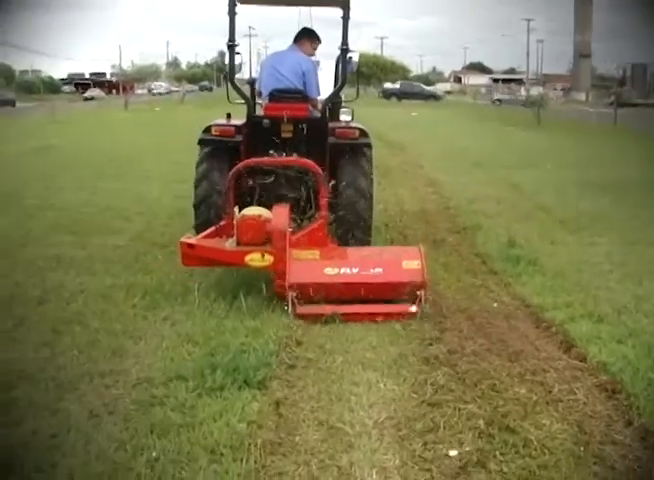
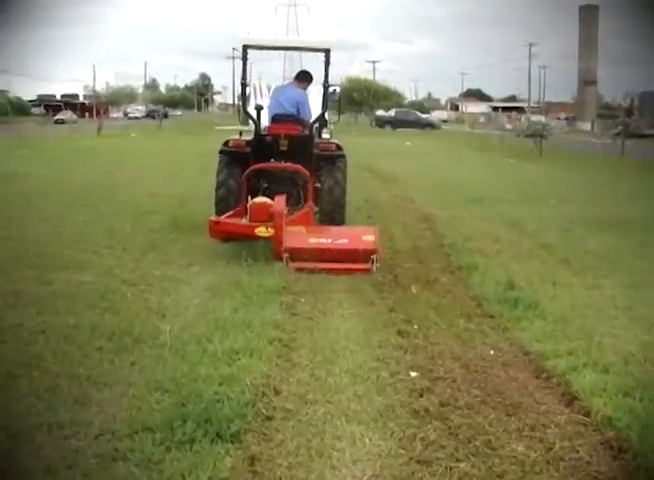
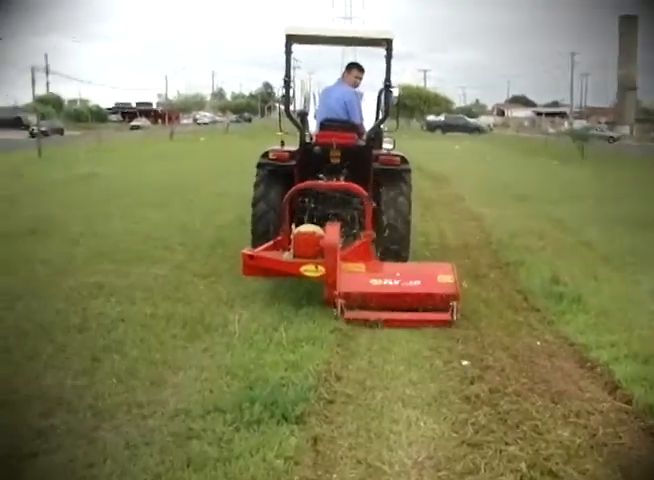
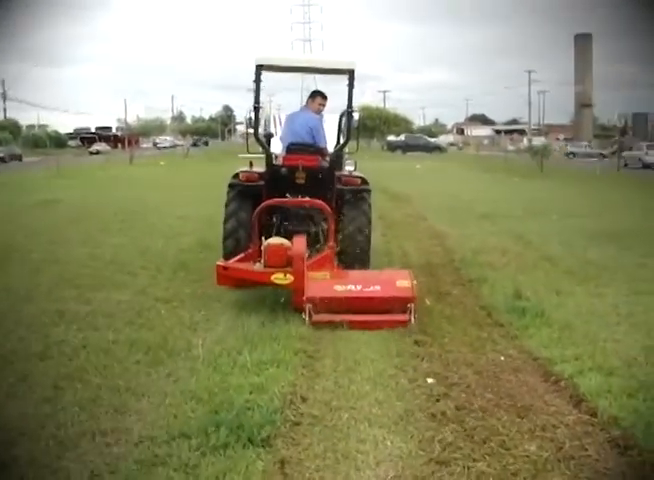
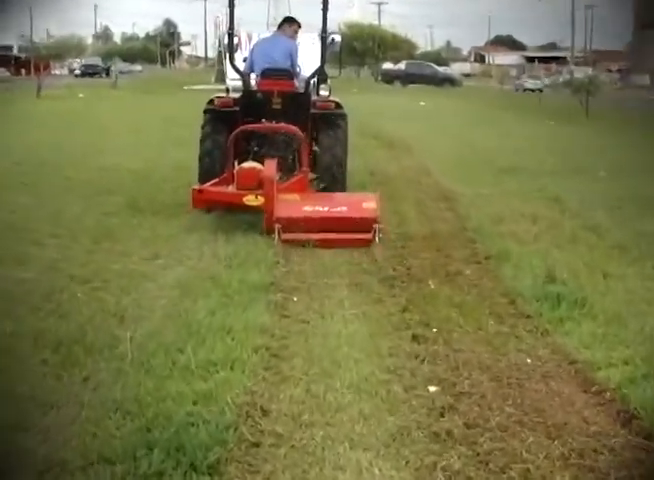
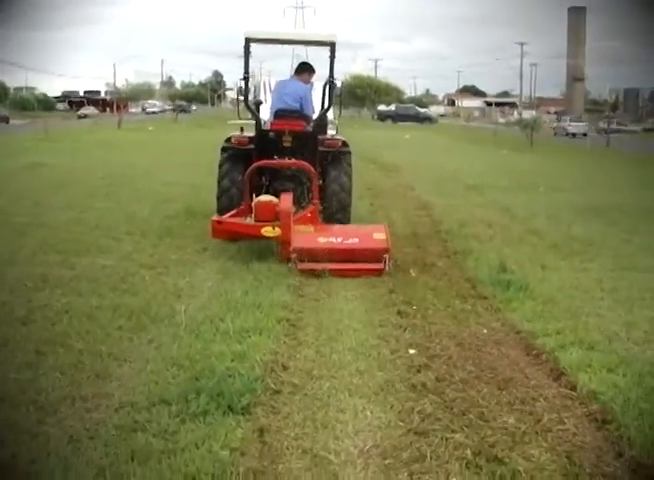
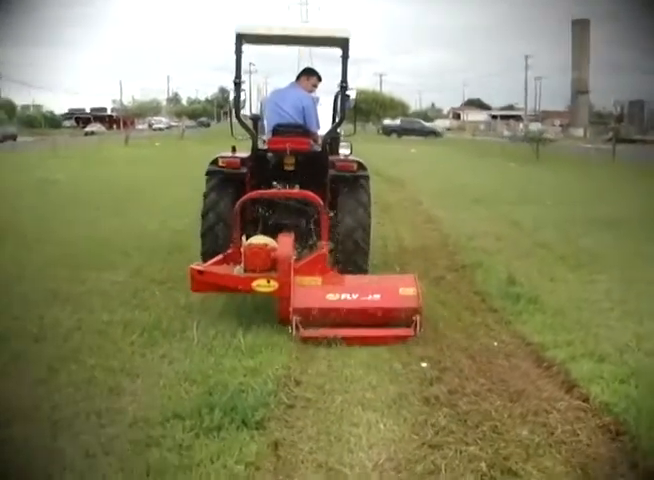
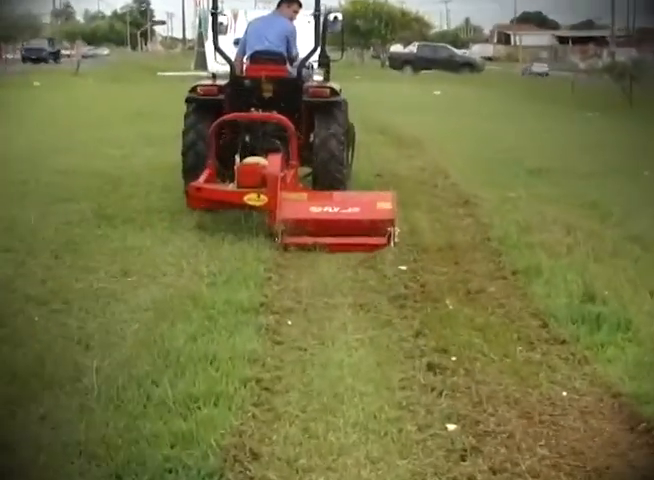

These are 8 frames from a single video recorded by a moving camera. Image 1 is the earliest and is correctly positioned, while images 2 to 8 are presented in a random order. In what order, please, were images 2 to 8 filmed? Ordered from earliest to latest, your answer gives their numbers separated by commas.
7, 3, 4, 6, 2, 5, 8
